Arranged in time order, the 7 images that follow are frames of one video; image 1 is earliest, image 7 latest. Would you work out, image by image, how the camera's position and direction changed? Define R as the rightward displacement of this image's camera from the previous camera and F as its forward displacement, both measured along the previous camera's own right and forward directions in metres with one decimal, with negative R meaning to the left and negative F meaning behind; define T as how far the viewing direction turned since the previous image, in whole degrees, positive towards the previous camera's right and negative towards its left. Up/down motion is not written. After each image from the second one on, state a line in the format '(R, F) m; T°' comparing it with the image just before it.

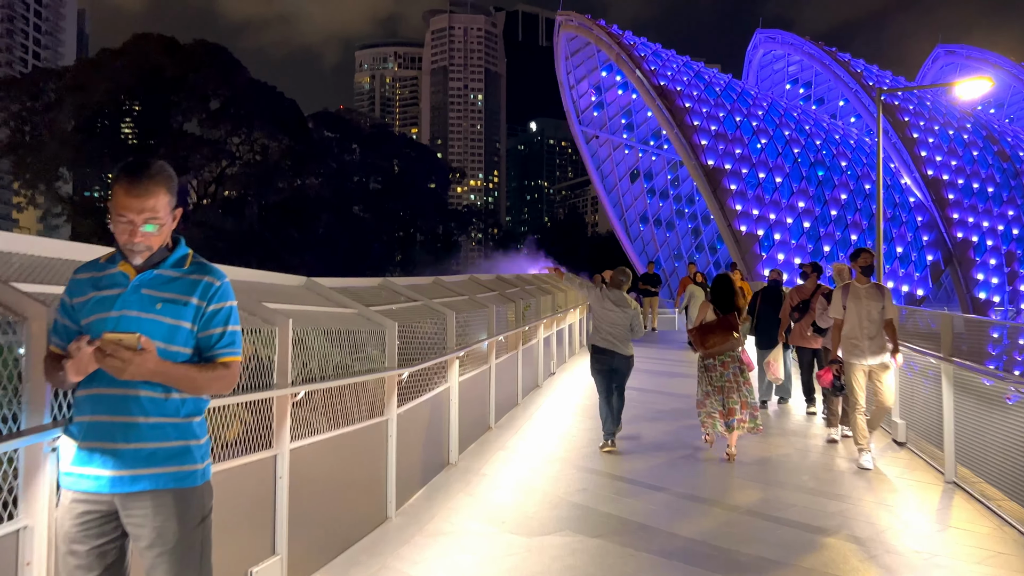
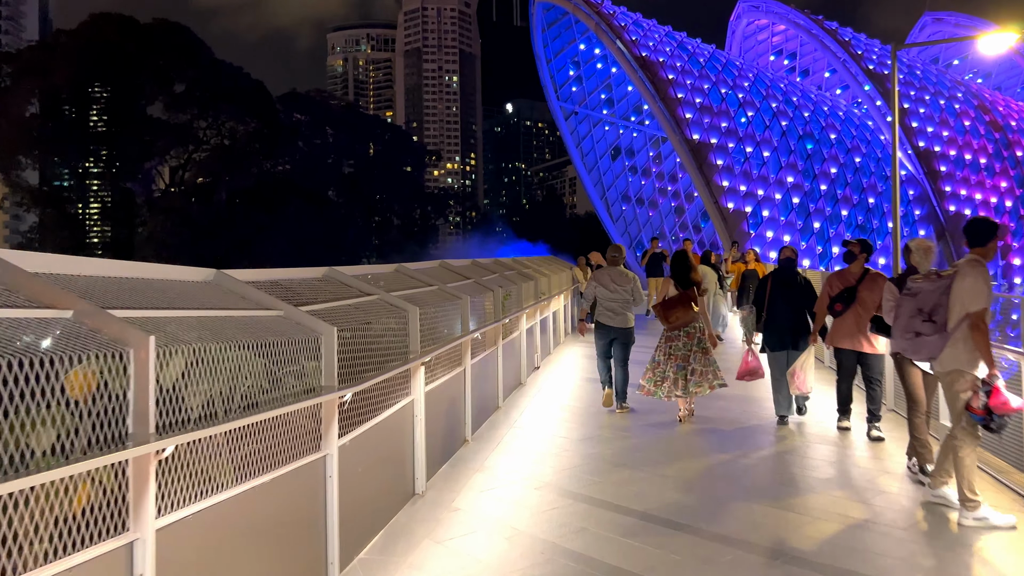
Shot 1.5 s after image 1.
(0.0, +1.2) m; +1°
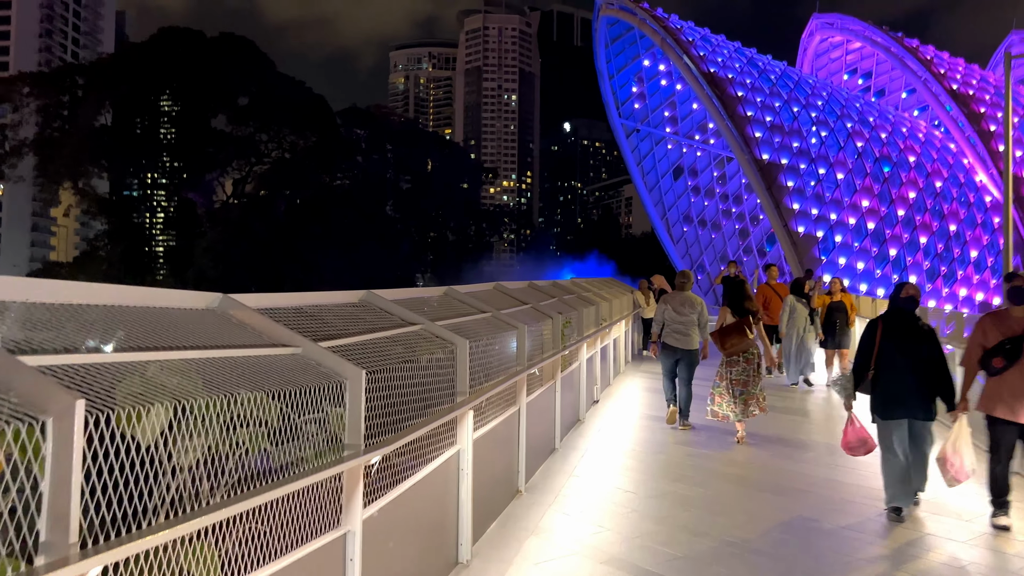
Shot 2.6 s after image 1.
(-0.1, +0.8) m; -4°
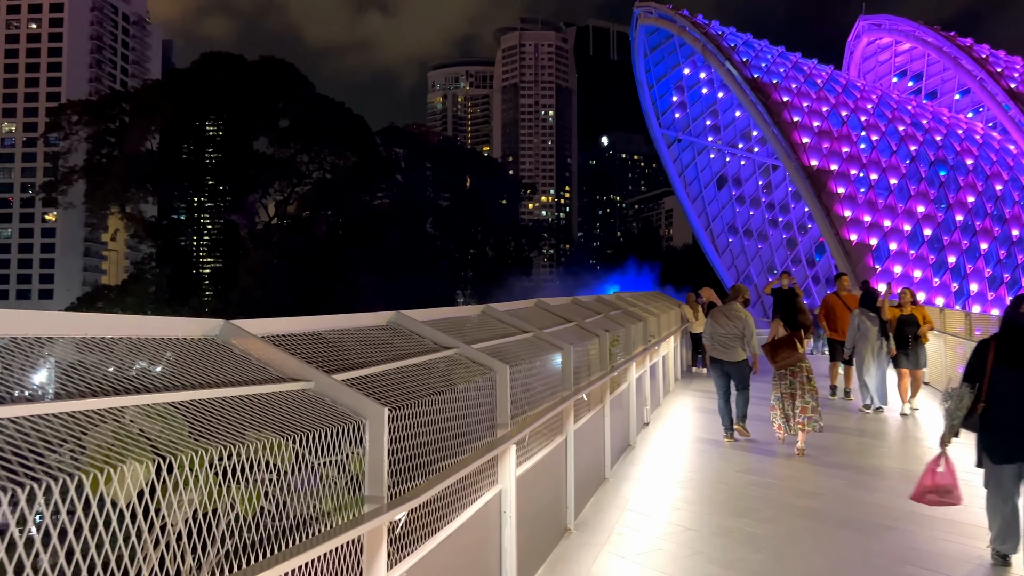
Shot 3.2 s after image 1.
(0.0, +0.5) m; -3°
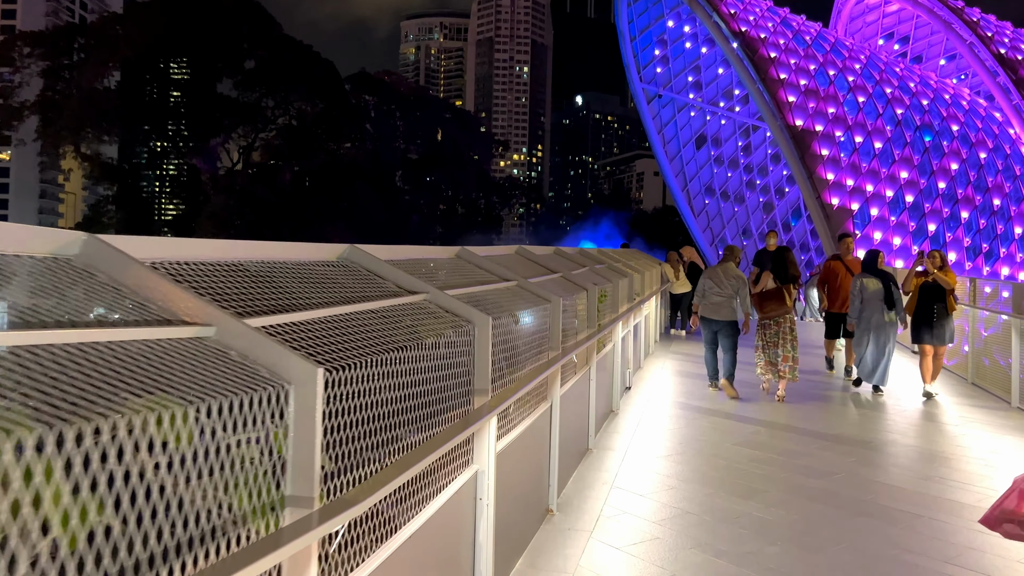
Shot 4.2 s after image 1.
(-0.1, +0.8) m; +2°
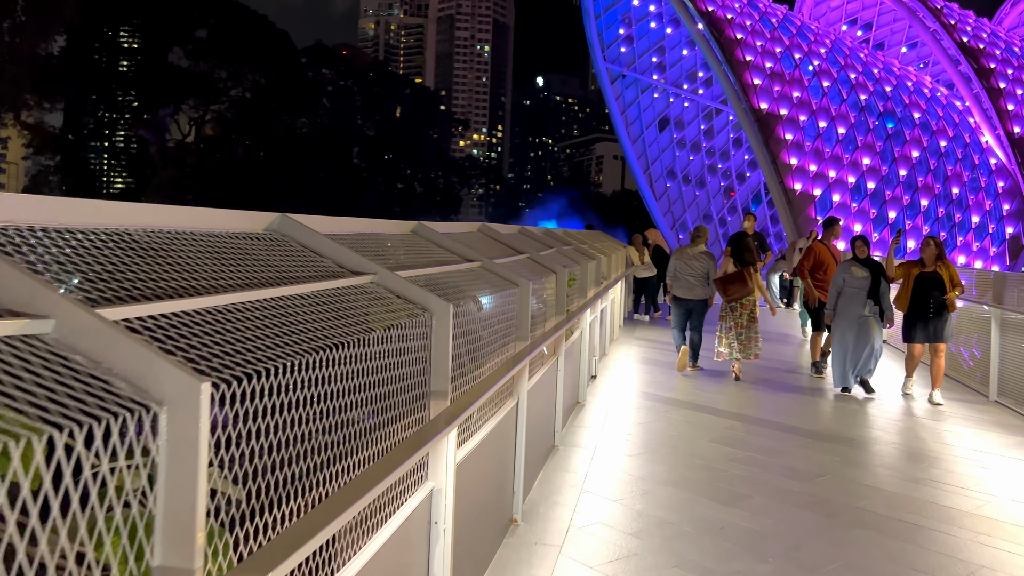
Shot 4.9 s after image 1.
(0.0, +0.5) m; +3°
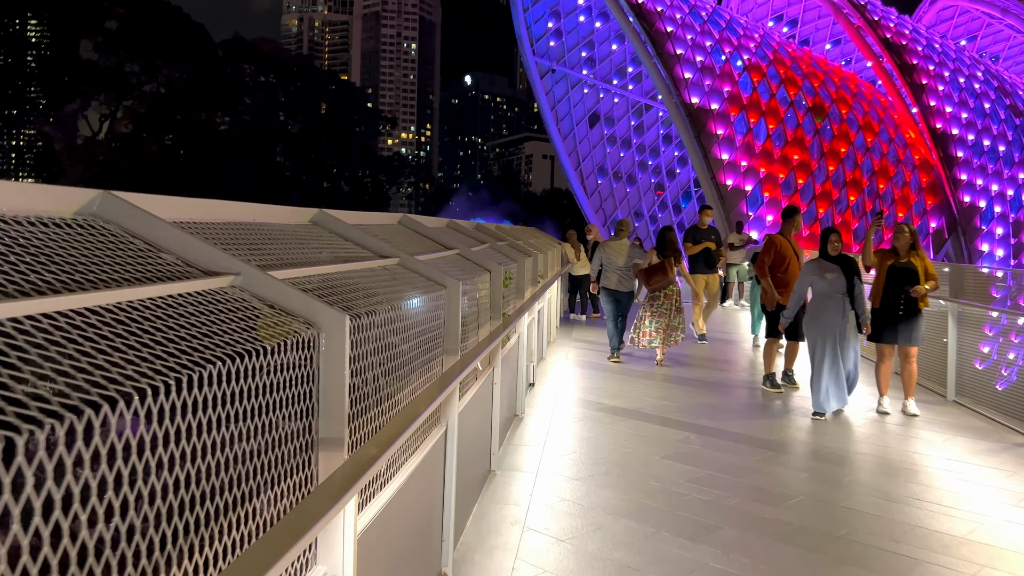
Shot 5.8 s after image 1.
(0.0, +0.7) m; +5°
